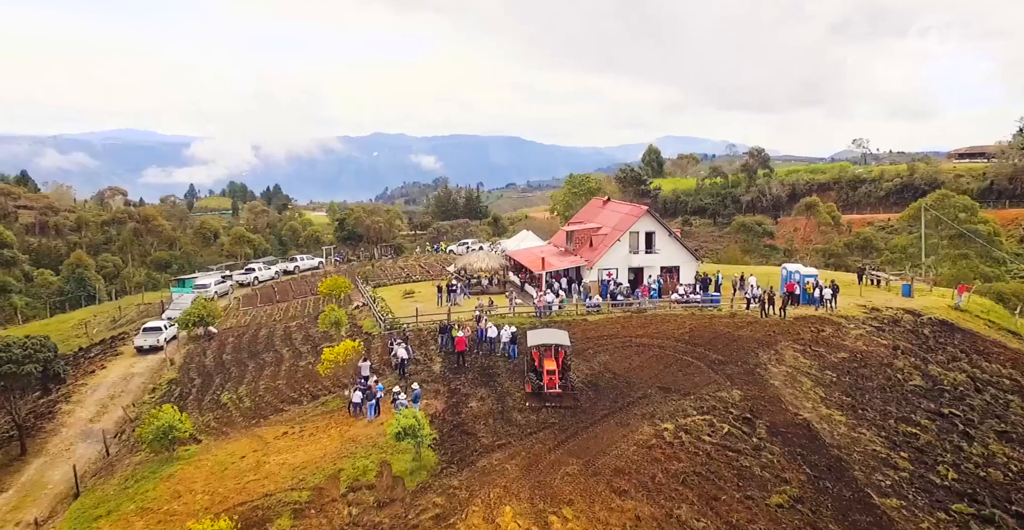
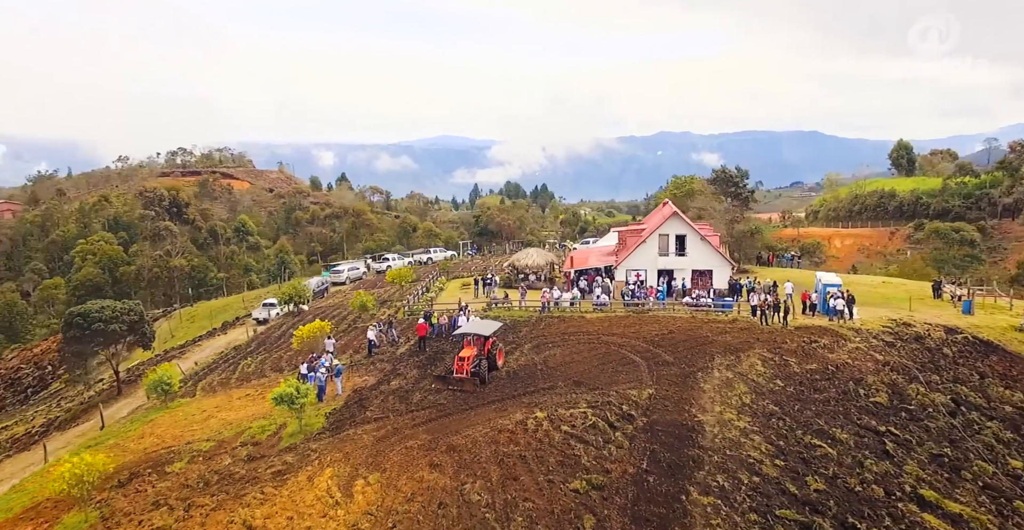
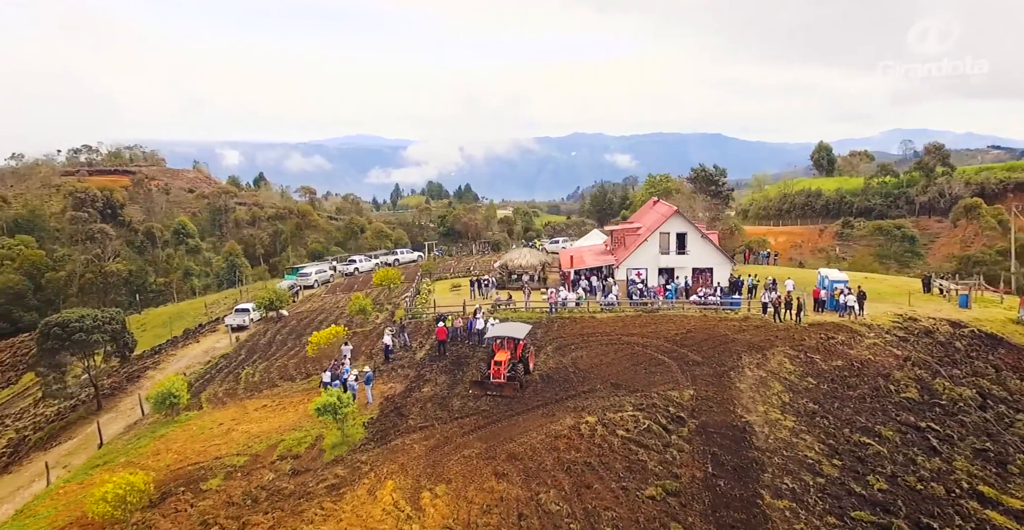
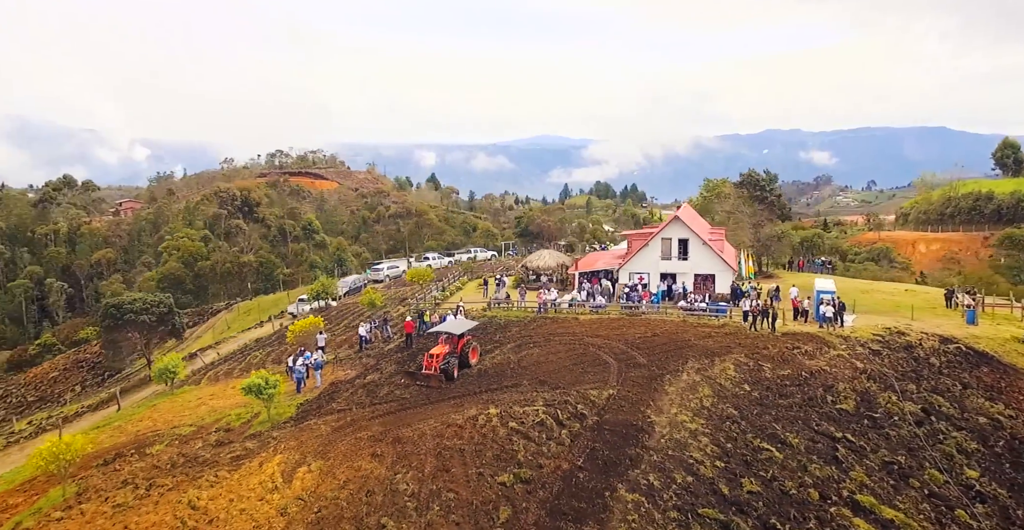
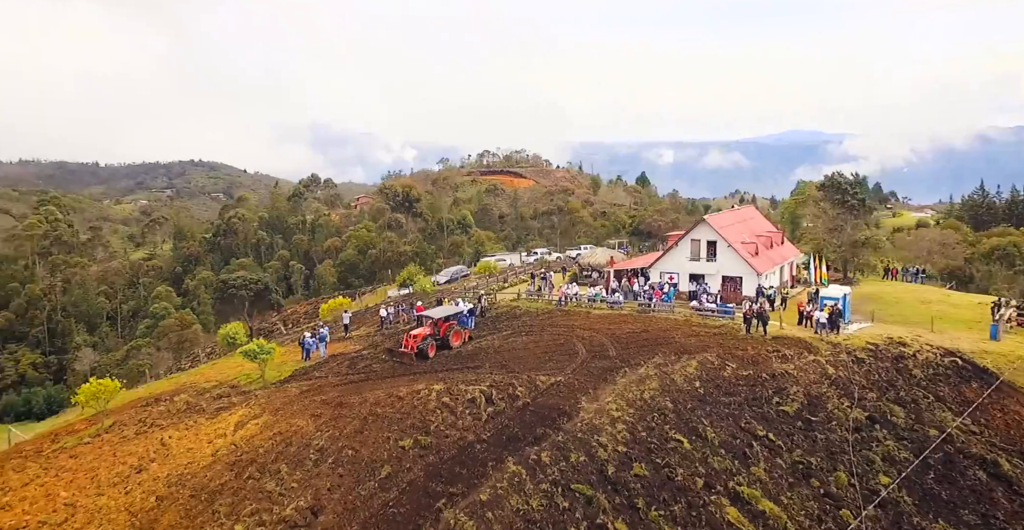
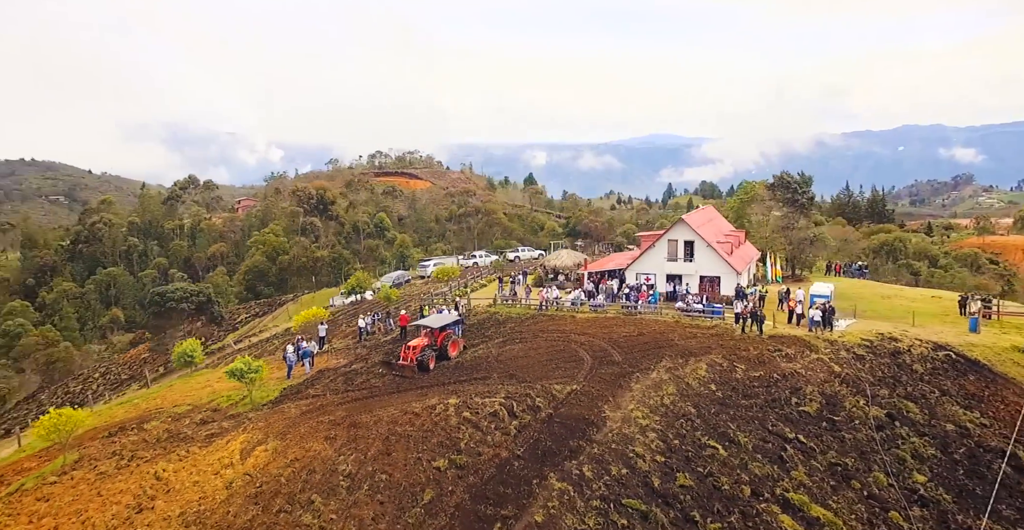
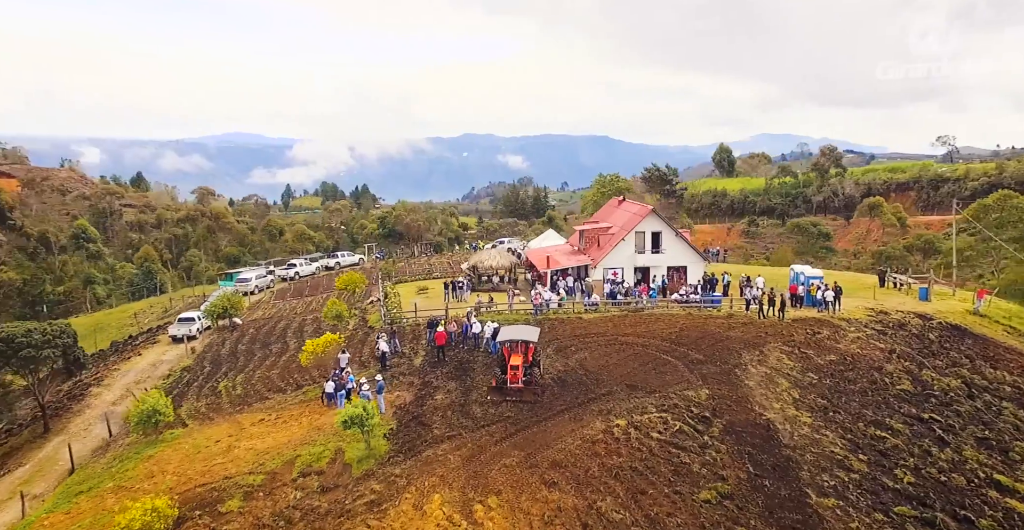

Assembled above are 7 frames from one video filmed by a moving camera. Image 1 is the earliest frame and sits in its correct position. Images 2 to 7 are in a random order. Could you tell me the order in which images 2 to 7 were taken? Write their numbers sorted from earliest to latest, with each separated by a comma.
7, 3, 2, 4, 6, 5
